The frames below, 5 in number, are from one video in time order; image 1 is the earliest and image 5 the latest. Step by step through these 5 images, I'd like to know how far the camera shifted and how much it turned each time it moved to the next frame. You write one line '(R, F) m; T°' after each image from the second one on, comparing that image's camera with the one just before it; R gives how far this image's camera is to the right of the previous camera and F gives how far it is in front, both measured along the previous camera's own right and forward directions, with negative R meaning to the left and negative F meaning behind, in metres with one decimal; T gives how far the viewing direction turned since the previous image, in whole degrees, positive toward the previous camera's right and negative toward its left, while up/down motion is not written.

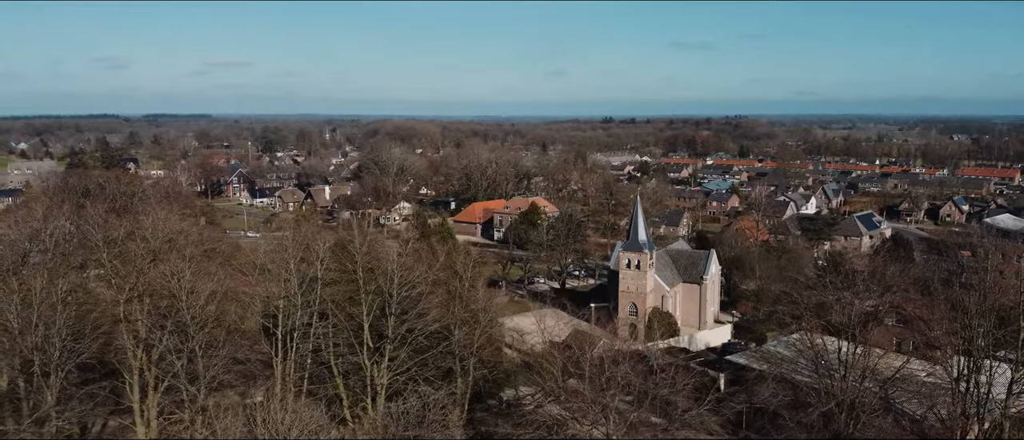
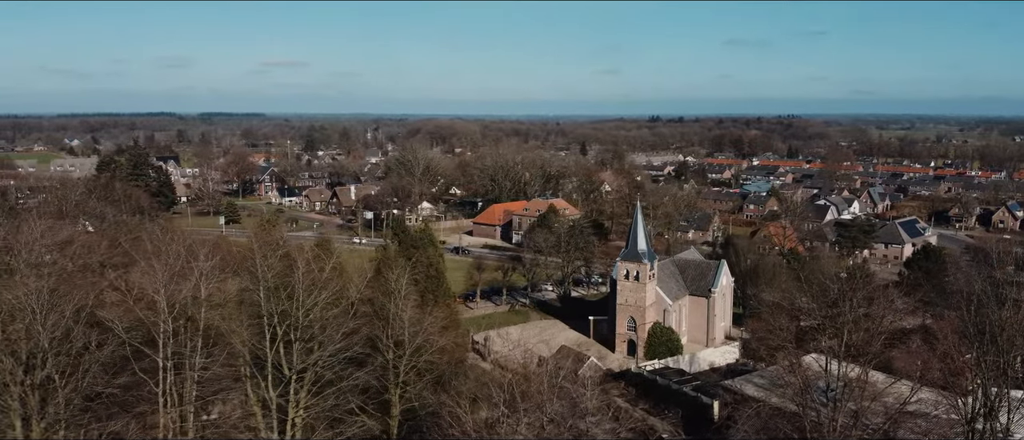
(+2.2, +2.1) m; -3°
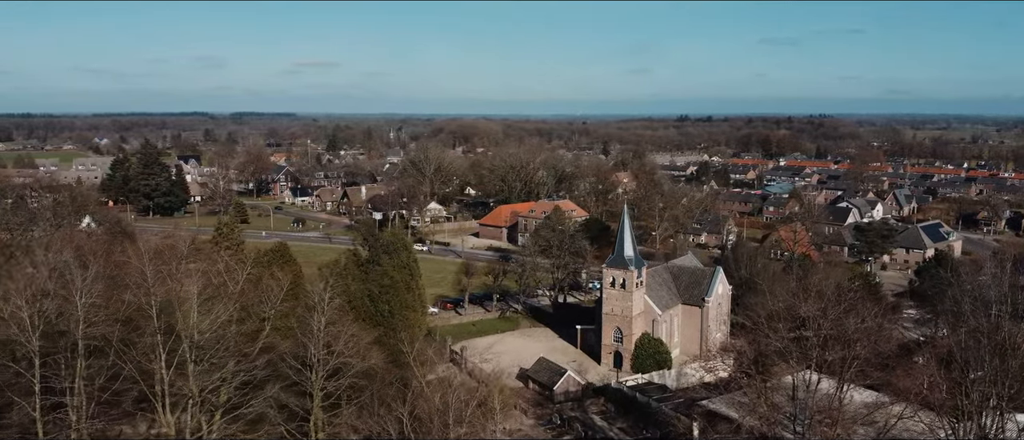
(+1.8, +1.5) m; -2°
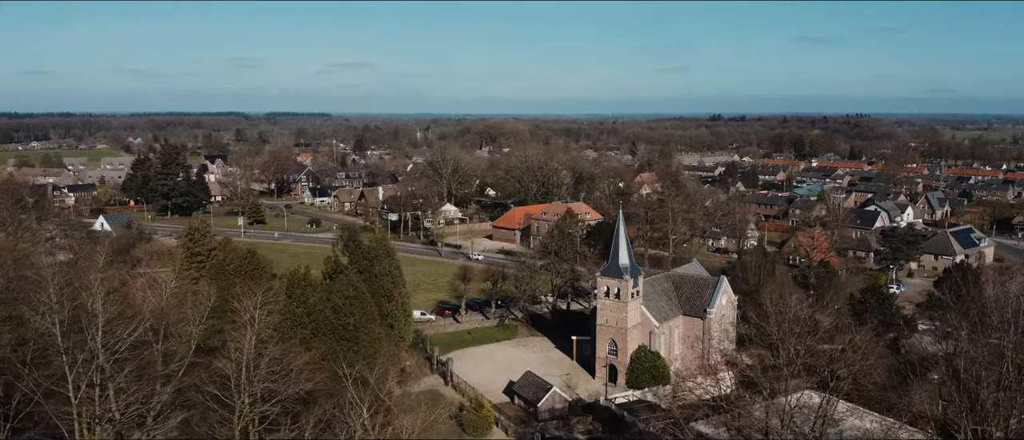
(+1.5, +1.3) m; -2°
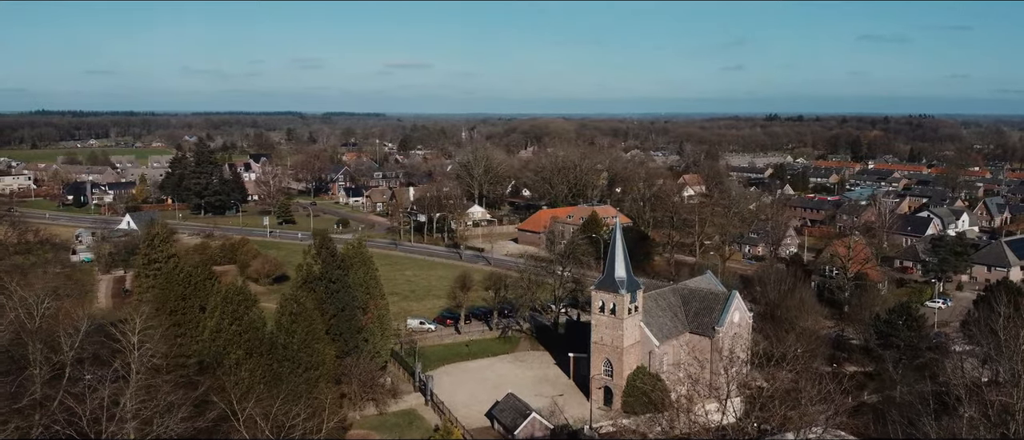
(+2.1, +2.0) m; -4°
